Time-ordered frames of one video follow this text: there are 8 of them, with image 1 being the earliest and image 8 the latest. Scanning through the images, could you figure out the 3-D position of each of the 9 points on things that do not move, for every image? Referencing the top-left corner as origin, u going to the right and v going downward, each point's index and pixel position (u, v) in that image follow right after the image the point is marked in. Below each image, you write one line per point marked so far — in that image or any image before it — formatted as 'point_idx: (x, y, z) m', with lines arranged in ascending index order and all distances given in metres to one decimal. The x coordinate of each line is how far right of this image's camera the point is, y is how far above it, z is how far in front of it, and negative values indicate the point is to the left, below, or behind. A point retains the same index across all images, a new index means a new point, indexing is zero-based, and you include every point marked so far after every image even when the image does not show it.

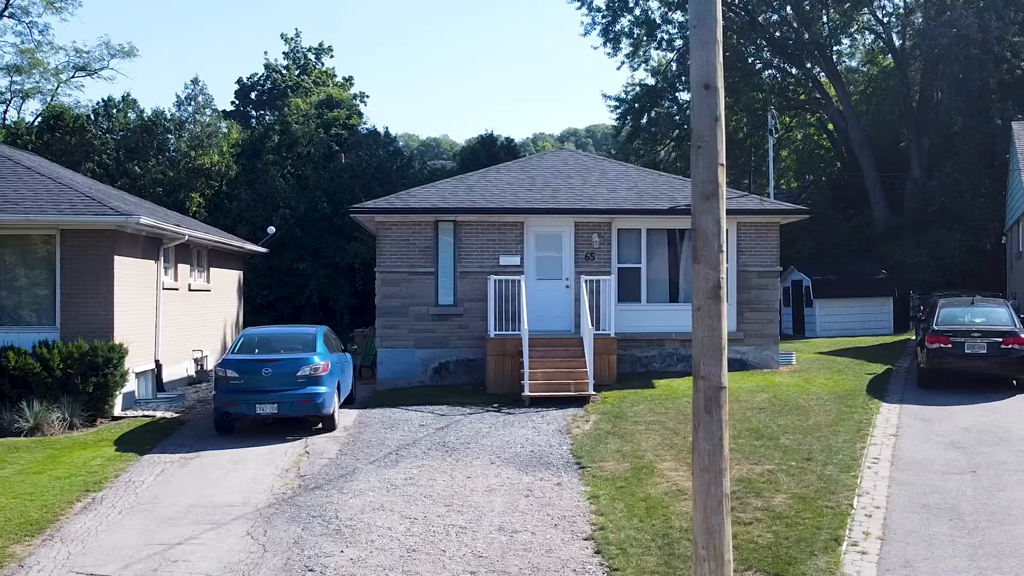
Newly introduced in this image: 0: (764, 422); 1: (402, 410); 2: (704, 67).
0: (+2.9, -1.6, +10.4) m
1: (-1.6, -1.8, +12.8) m
2: (+1.0, +1.1, +4.6) m
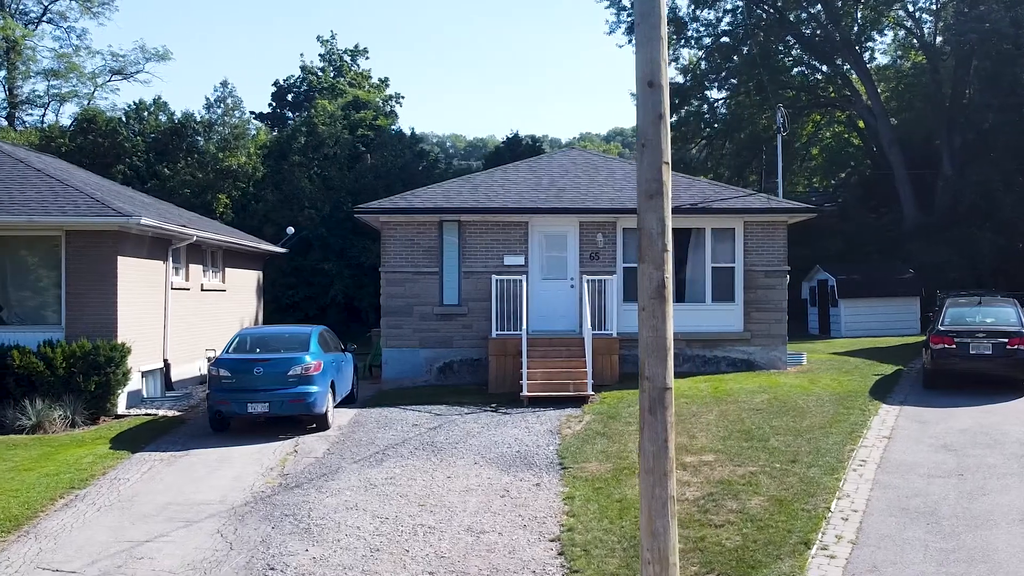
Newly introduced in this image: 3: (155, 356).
0: (+2.8, -1.6, +10.2) m
1: (-1.6, -1.8, +12.8) m
2: (+0.7, +1.1, +4.5) m
3: (-6.3, -1.2, +15.8) m
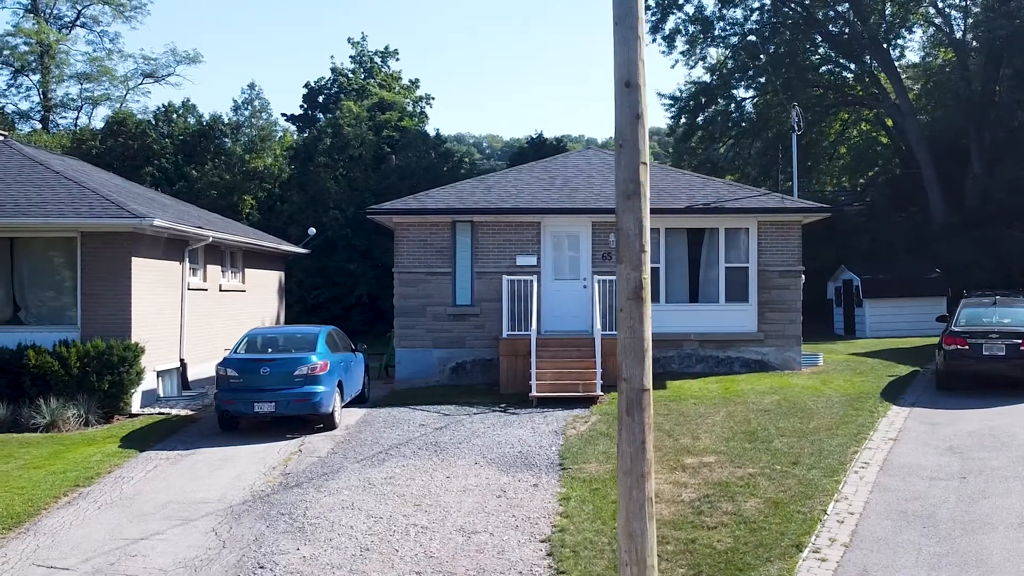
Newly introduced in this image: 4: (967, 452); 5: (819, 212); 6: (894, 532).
0: (+2.9, -1.6, +10.2) m
1: (-1.5, -1.8, +12.8) m
2: (+0.6, +1.1, +4.5) m
3: (-6.1, -1.2, +15.9) m
4: (+4.2, -1.5, +8.2) m
5: (+5.5, +1.4, +15.9) m
6: (+2.6, -1.7, +6.2) m
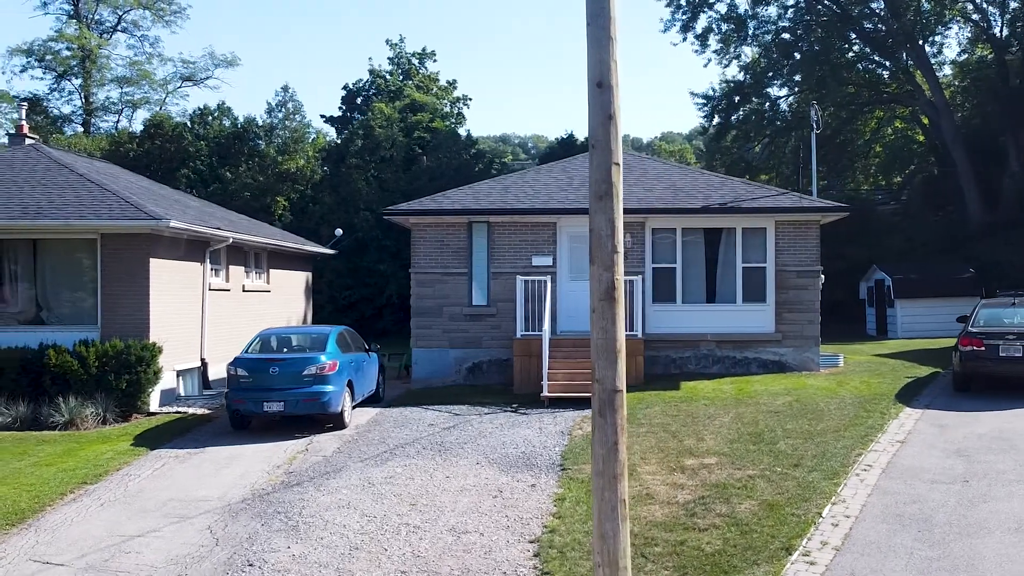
0: (+2.9, -1.6, +10.1) m
1: (-1.3, -1.8, +12.9) m
2: (+0.4, +1.1, +4.5) m
3: (-5.8, -1.2, +16.2) m
4: (+4.2, -1.5, +8.1) m
5: (+5.8, +1.3, +15.7) m
6: (+2.6, -1.7, +6.1) m
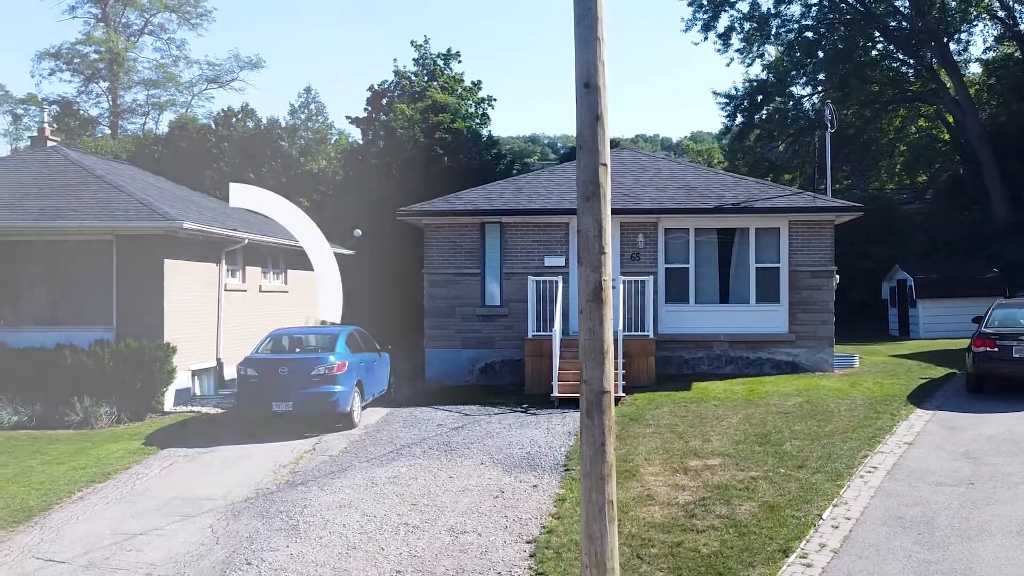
0: (+3.0, -1.6, +10.0) m
1: (-1.2, -1.8, +12.9) m
2: (+0.4, +1.1, +4.5) m
3: (-5.6, -1.2, +16.3) m
4: (+4.2, -1.5, +8.0) m
5: (+6.0, +1.3, +15.6) m
6: (+2.5, -1.7, +6.0) m
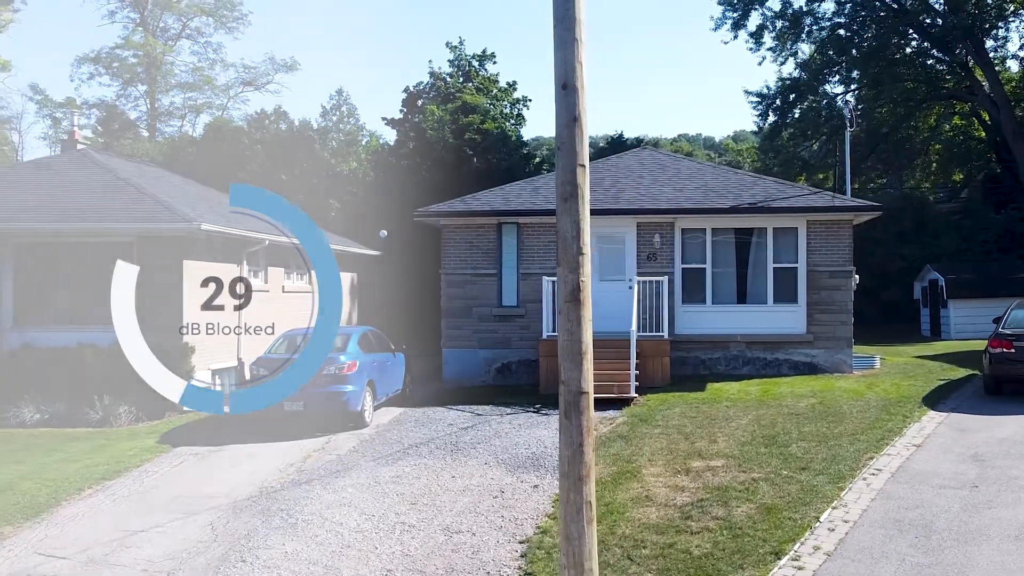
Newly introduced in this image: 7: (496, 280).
0: (+3.1, -1.6, +9.9) m
1: (-1.0, -1.8, +13.0) m
2: (+0.3, +1.1, +4.5) m
3: (-5.3, -1.2, +16.5) m
4: (+4.2, -1.5, +7.8) m
5: (+6.2, +1.3, +15.4) m
6: (+2.5, -1.7, +6.0) m
7: (-0.3, +0.1, +16.7) m
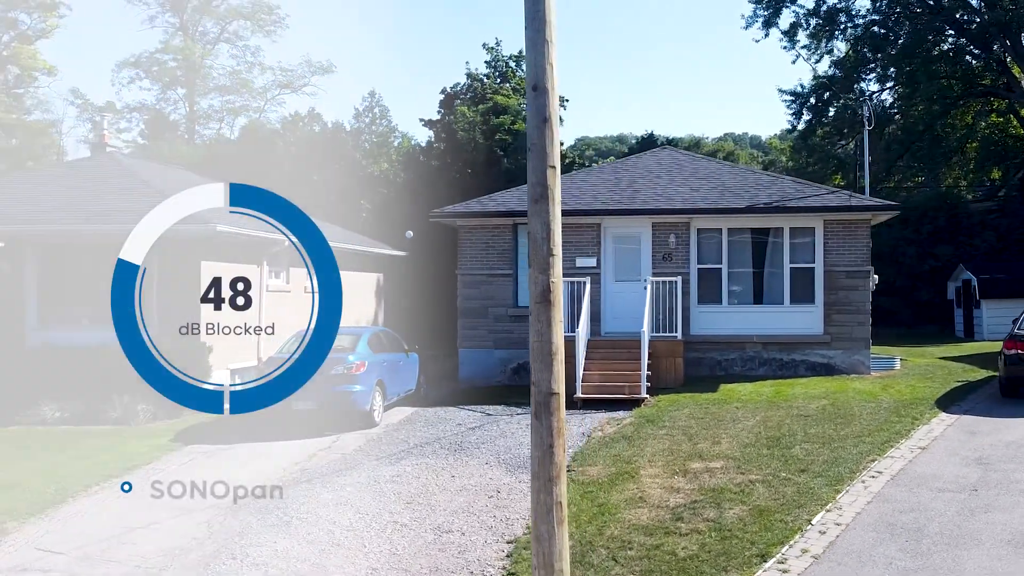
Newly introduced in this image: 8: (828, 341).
0: (+3.1, -1.6, +9.8) m
1: (-0.9, -1.8, +13.1) m
2: (+0.1, +1.1, +4.5) m
3: (-5.0, -1.3, +16.7) m
4: (+4.2, -1.5, +7.7) m
5: (+6.5, +1.3, +15.2) m
6: (+2.4, -1.7, +5.9) m
7: (0.0, +0.1, +16.7) m
8: (+5.6, -0.9, +15.7) m
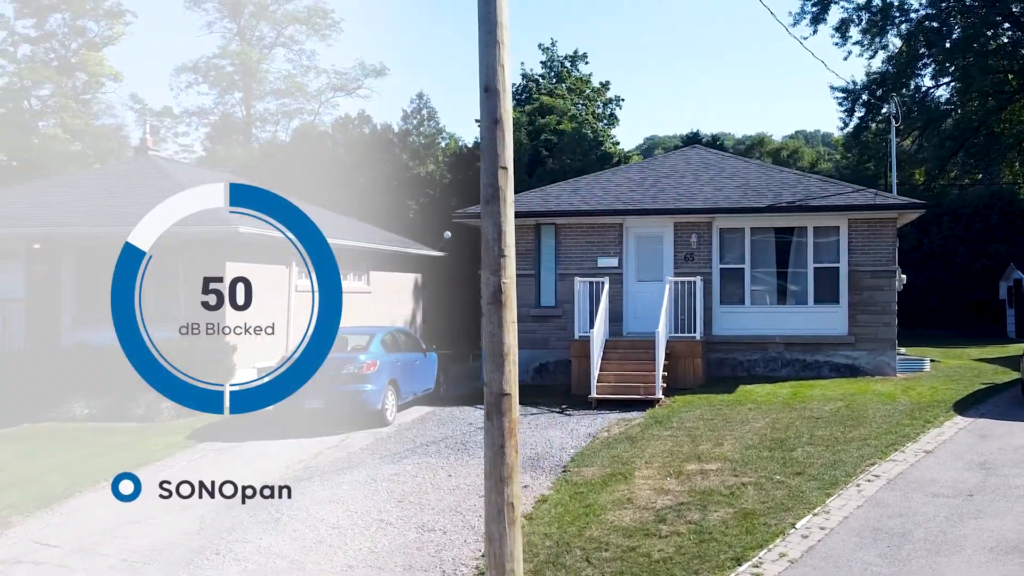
0: (+3.2, -1.6, +9.7) m
1: (-0.7, -1.8, +13.1) m
2: (-0.1, +1.1, +4.5) m
3: (-4.6, -1.3, +17.0) m
4: (+4.1, -1.5, +7.5) m
5: (+6.8, +1.3, +14.9) m
6: (+2.2, -1.7, +5.8) m
7: (+0.4, +0.1, +16.8) m
8: (+5.9, -0.9, +15.4) m
